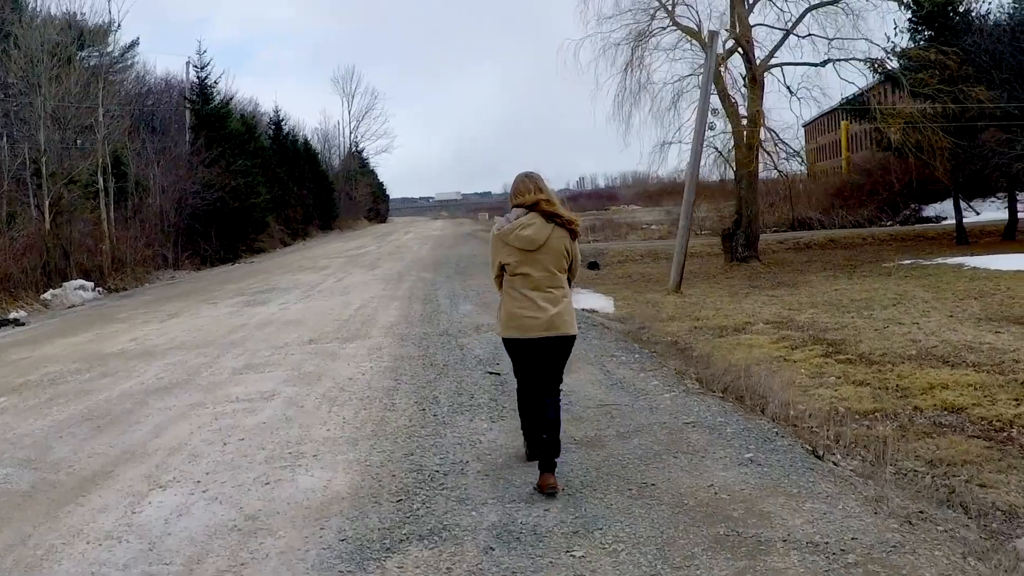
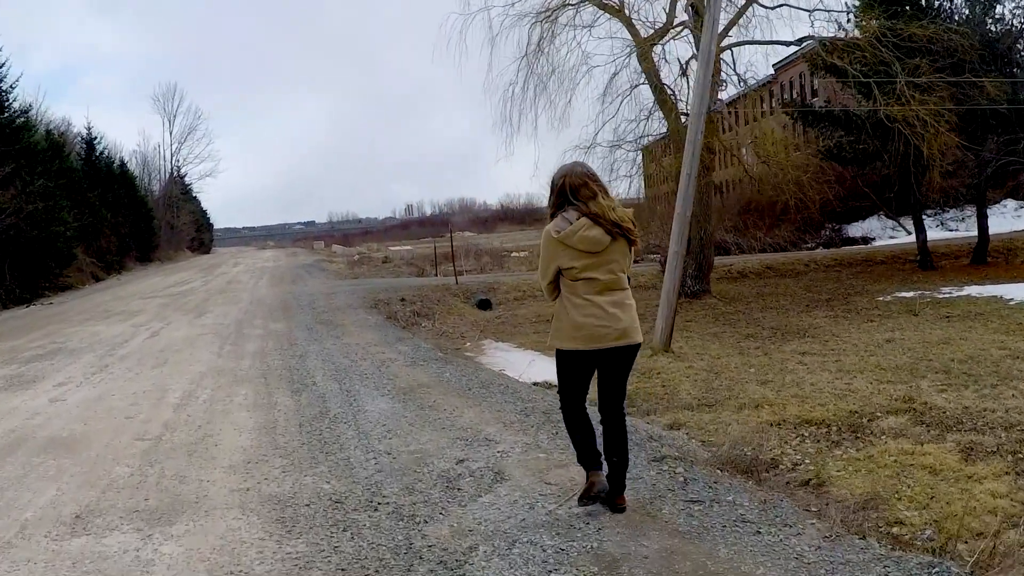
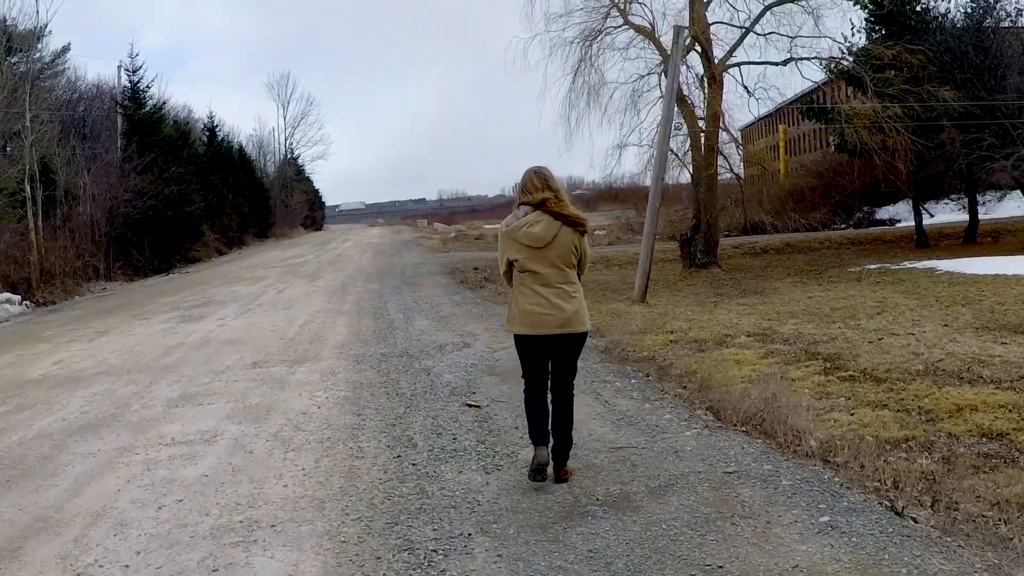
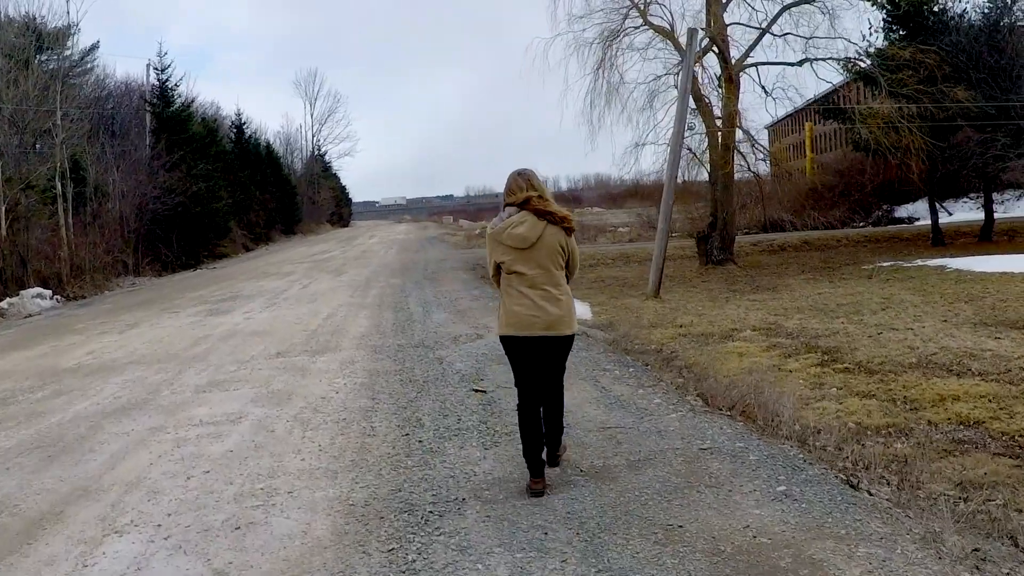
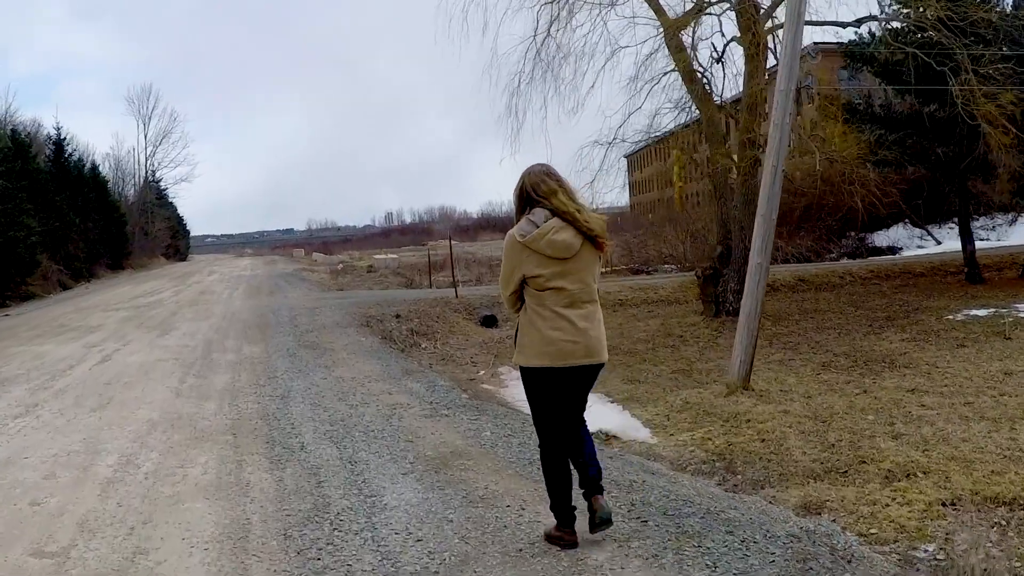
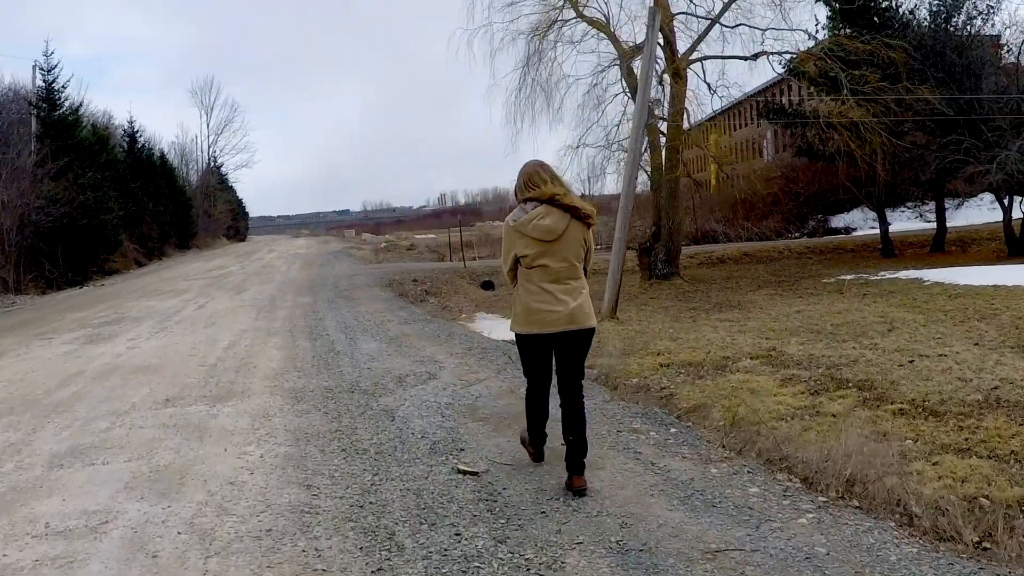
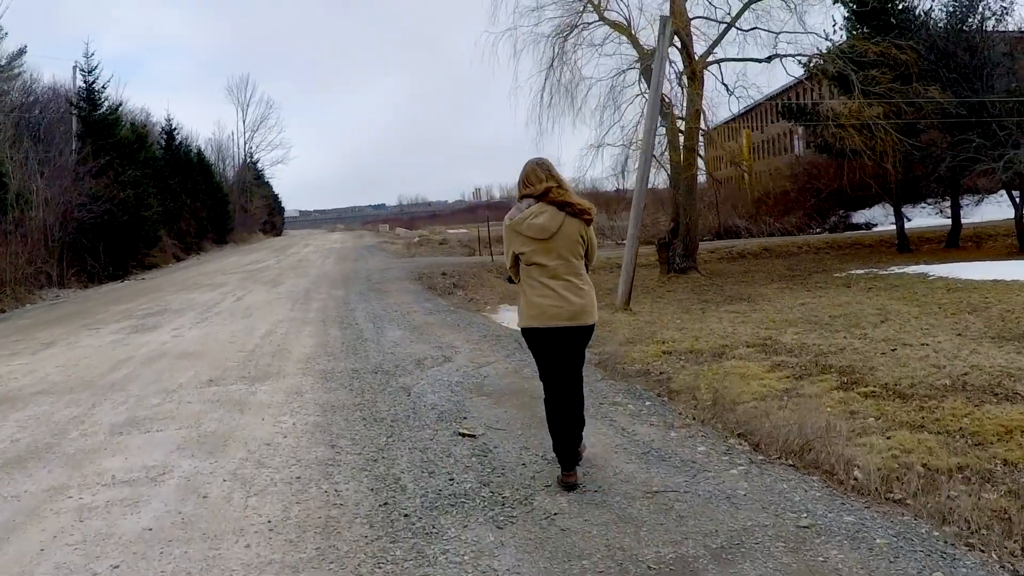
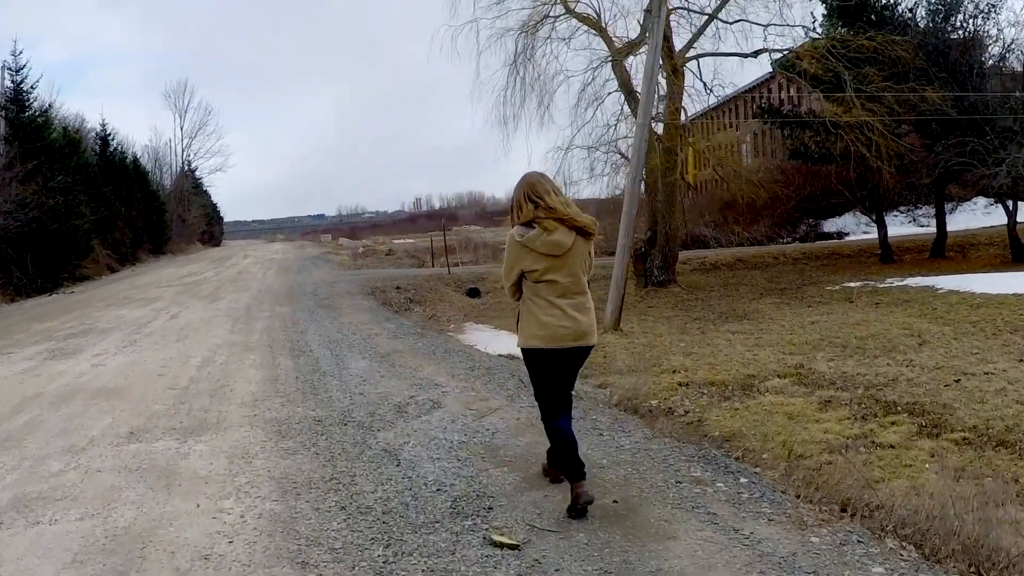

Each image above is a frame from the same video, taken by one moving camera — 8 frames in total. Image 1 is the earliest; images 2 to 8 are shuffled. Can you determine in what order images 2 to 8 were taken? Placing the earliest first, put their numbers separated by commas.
4, 3, 7, 6, 8, 2, 5
